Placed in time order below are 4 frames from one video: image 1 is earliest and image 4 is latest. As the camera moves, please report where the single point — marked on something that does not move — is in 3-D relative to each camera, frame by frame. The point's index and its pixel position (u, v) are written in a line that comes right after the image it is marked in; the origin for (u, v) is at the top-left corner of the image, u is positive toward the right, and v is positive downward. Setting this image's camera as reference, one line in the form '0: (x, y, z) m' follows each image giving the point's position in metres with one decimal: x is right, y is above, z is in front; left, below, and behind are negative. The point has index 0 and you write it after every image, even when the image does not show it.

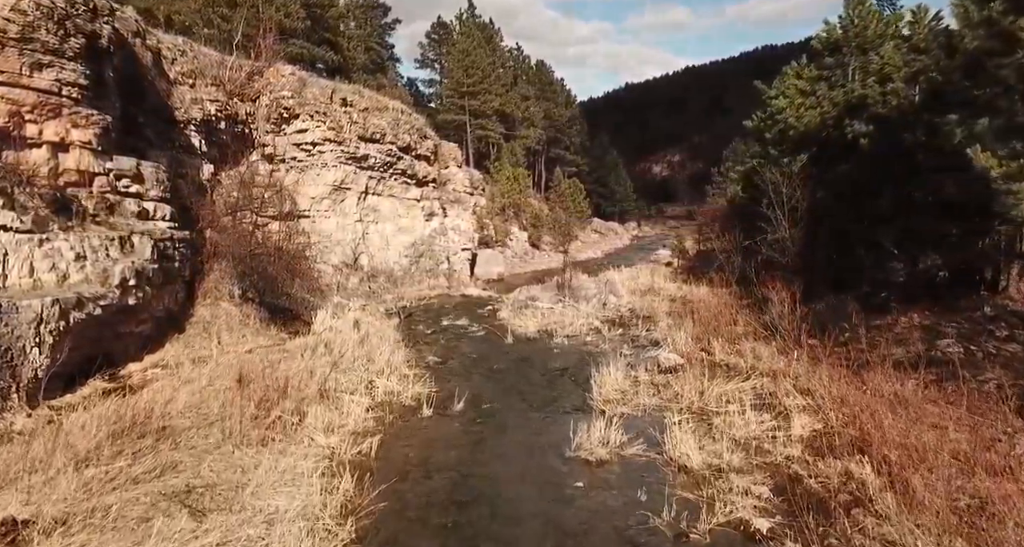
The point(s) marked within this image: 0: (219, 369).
0: (-4.7, -1.5, +9.5) m
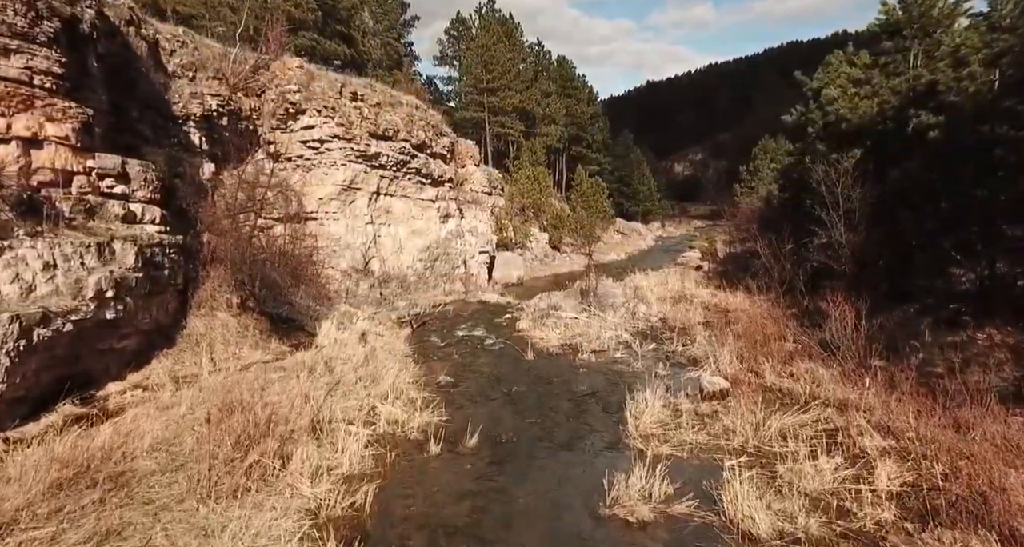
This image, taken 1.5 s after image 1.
0: (-4.4, -1.7, +8.4) m
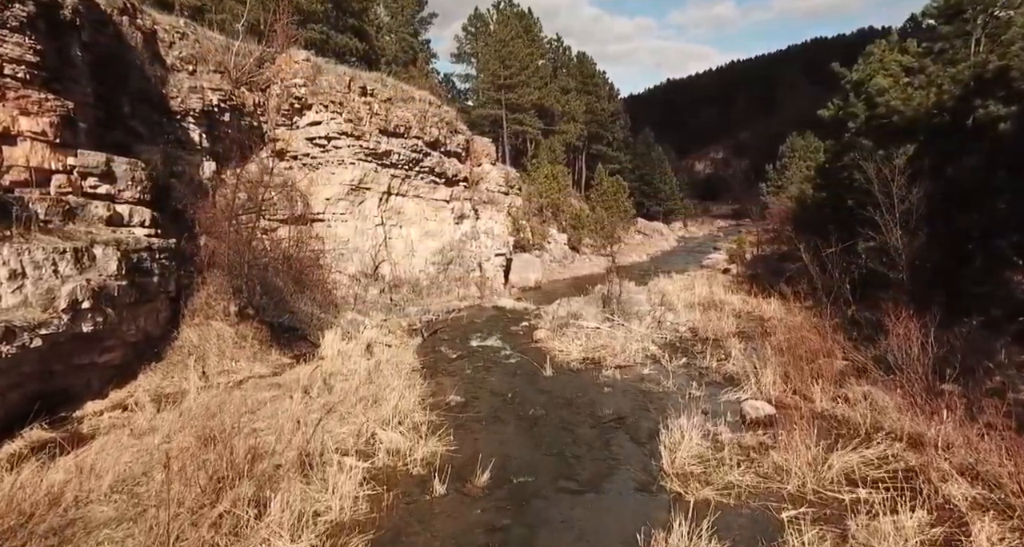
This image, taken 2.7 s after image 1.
0: (-4.2, -1.8, +7.6) m
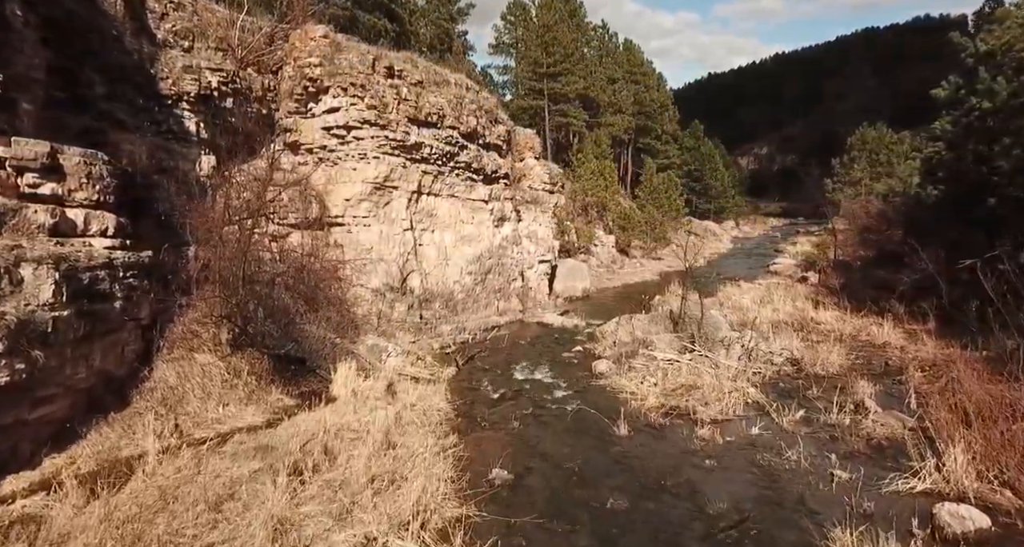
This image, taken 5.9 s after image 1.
0: (-3.5, -2.2, +5.3) m
